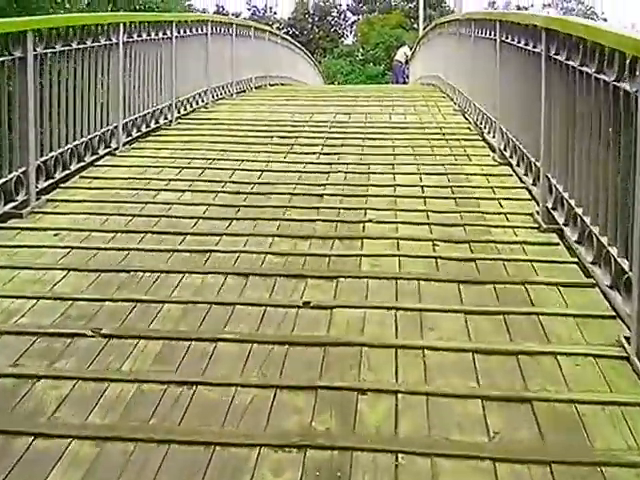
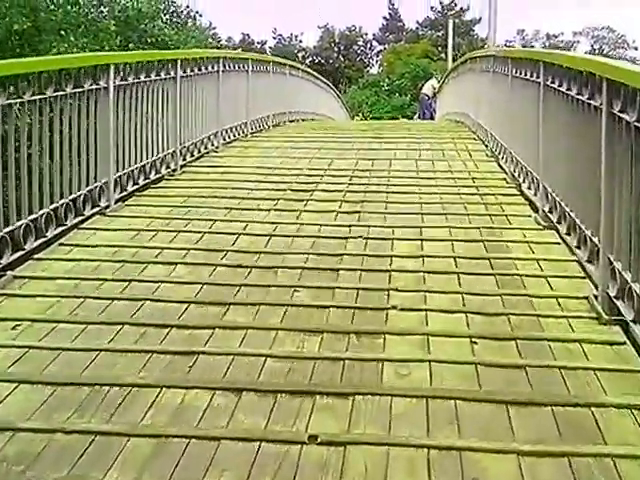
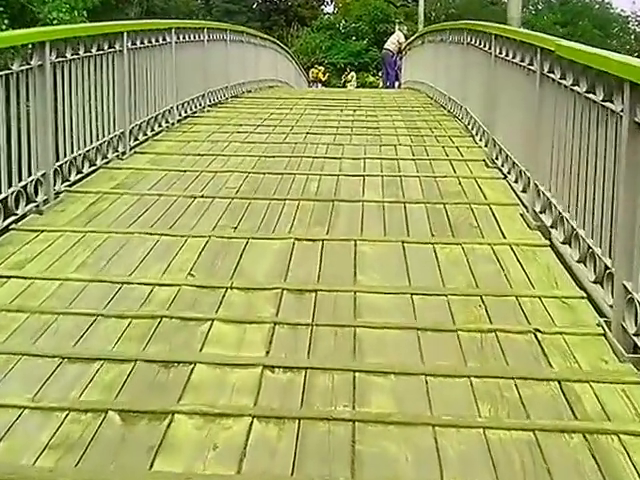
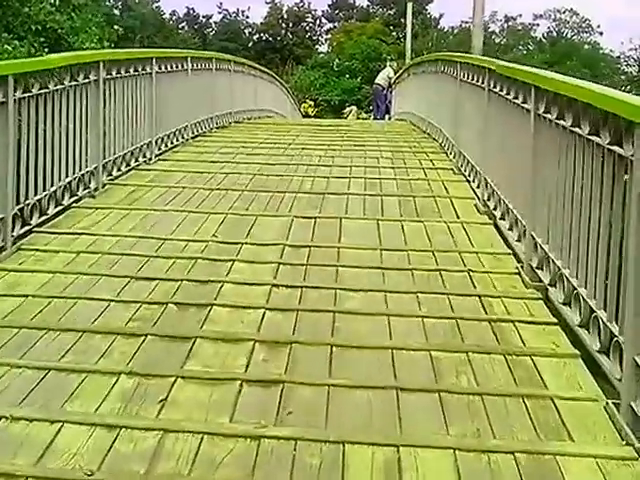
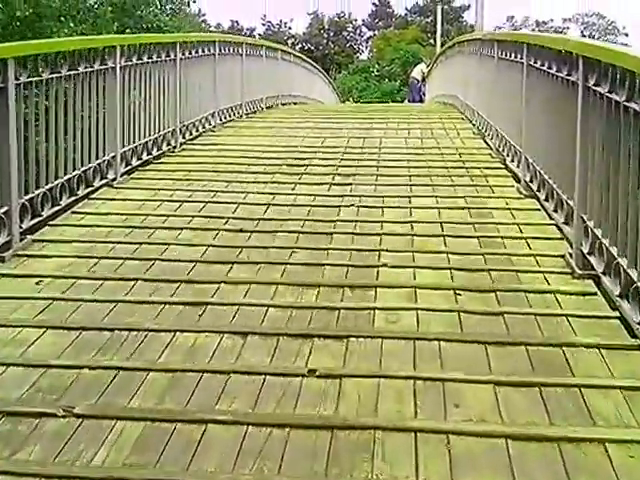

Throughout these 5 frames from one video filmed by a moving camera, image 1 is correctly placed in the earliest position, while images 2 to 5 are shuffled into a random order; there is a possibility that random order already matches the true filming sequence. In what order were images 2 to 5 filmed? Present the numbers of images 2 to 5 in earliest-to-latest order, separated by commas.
5, 2, 4, 3
